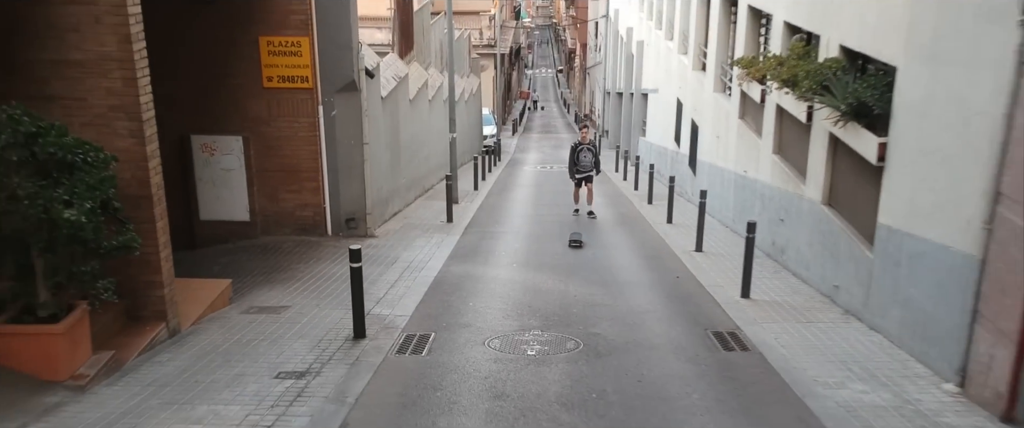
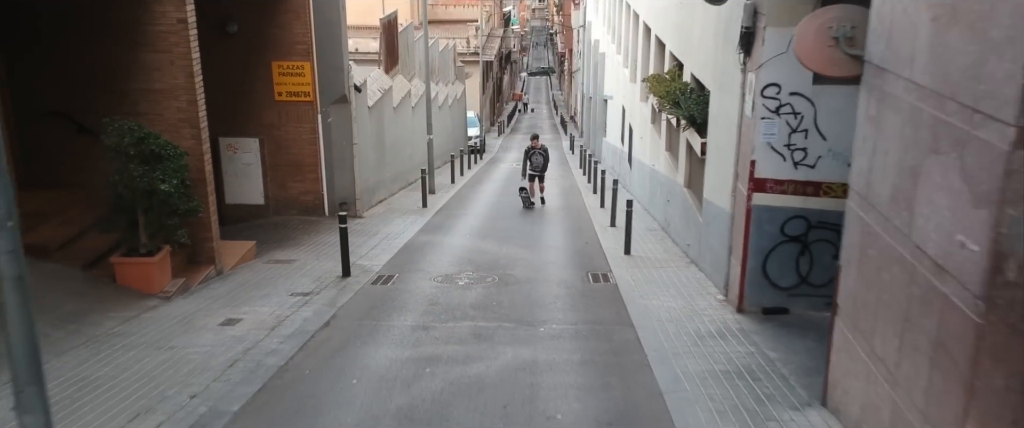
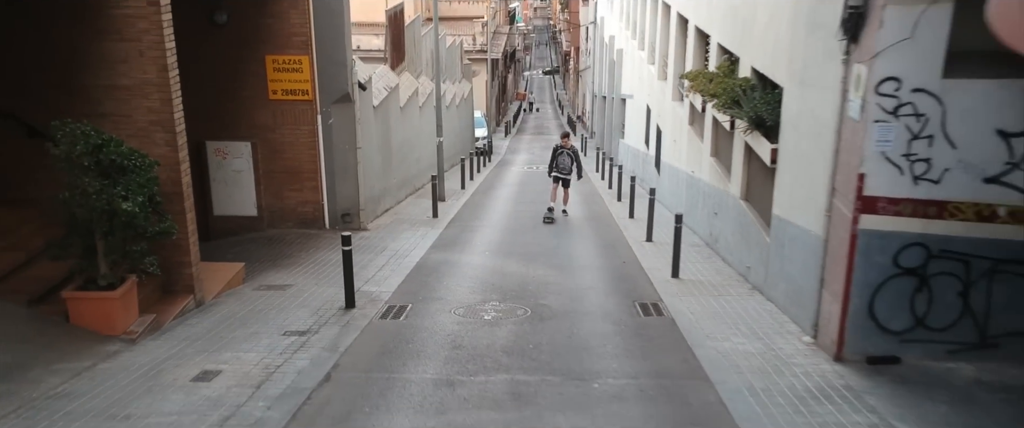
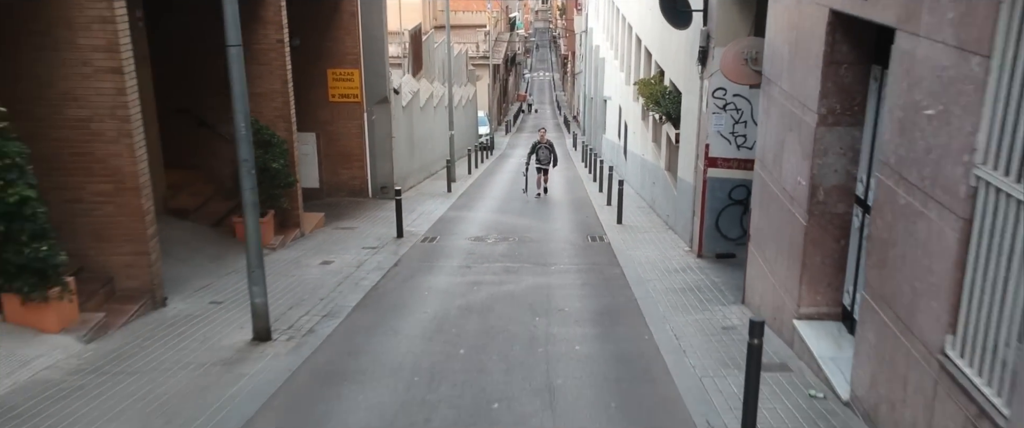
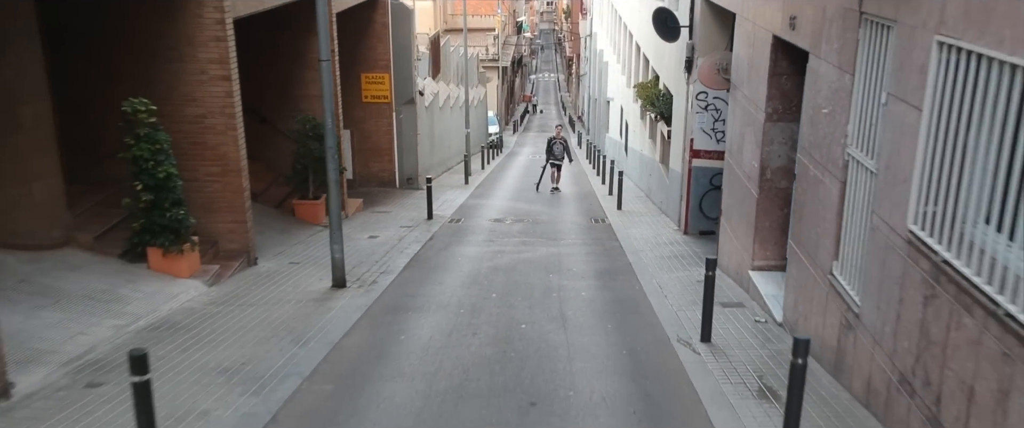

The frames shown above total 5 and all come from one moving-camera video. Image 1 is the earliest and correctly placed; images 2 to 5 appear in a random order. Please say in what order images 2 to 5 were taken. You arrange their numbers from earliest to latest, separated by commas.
3, 2, 4, 5
